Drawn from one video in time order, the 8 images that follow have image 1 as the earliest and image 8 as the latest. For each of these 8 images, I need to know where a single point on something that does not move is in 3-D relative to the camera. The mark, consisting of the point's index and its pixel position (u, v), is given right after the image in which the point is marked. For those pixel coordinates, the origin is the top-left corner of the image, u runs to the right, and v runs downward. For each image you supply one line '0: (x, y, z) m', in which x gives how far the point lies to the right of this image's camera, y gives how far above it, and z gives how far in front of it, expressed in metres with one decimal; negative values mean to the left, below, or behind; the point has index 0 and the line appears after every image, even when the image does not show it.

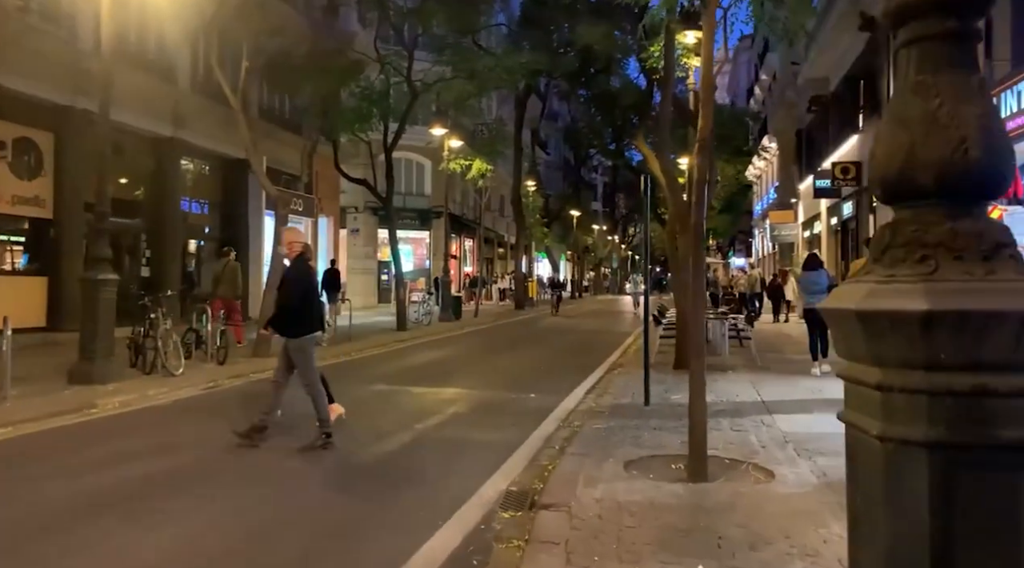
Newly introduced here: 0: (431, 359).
0: (-1.6, -1.5, +16.0) m
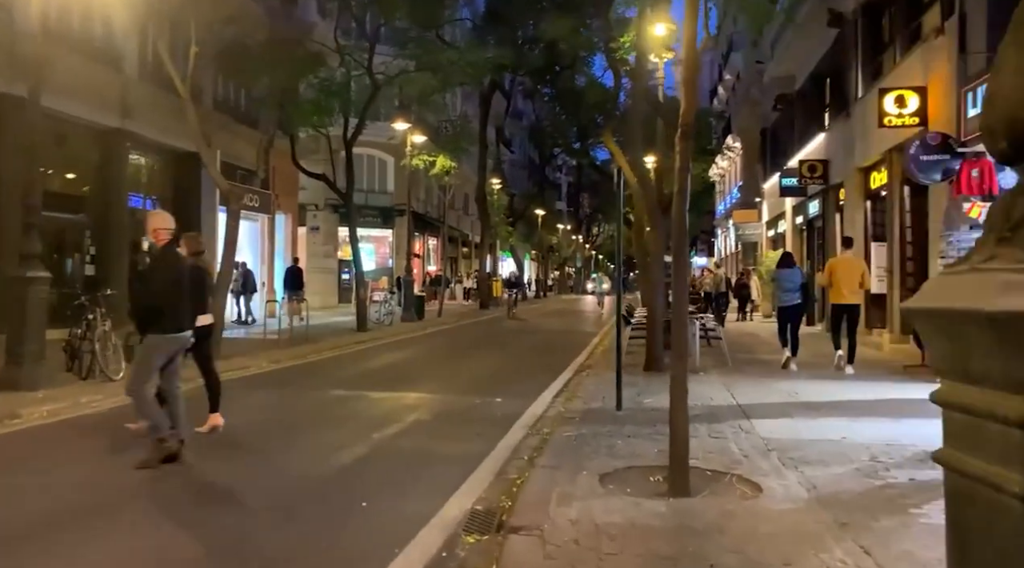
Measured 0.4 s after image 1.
0: (-2.3, -1.5, +15.3) m
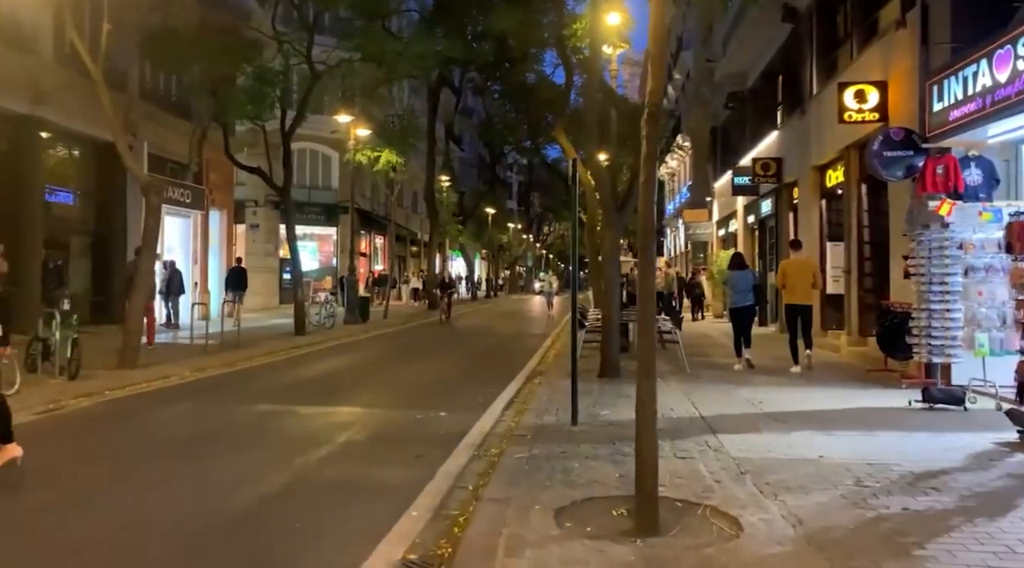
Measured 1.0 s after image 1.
0: (-3.2, -1.5, +14.3) m
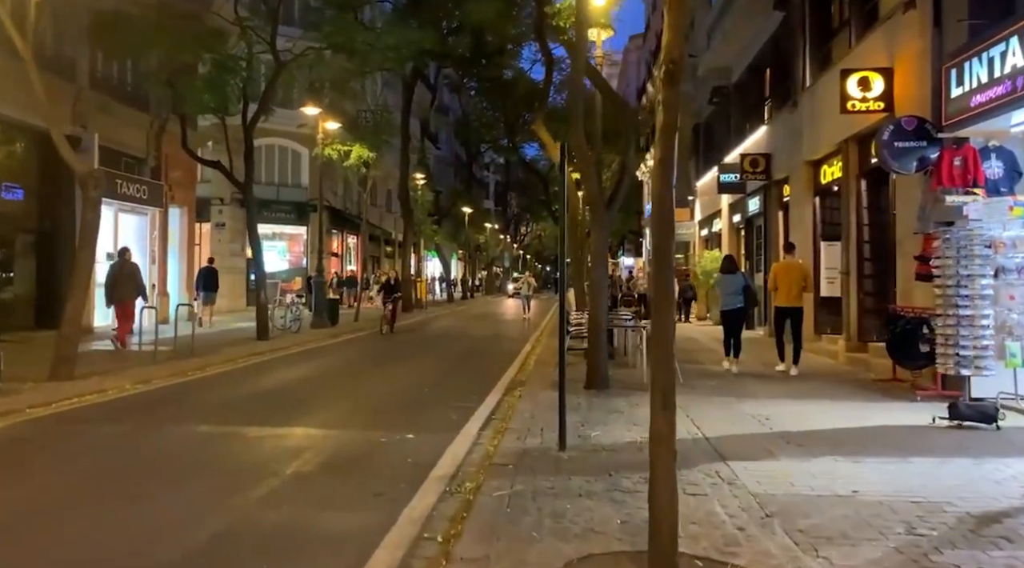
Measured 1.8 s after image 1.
0: (-3.6, -1.5, +13.1) m
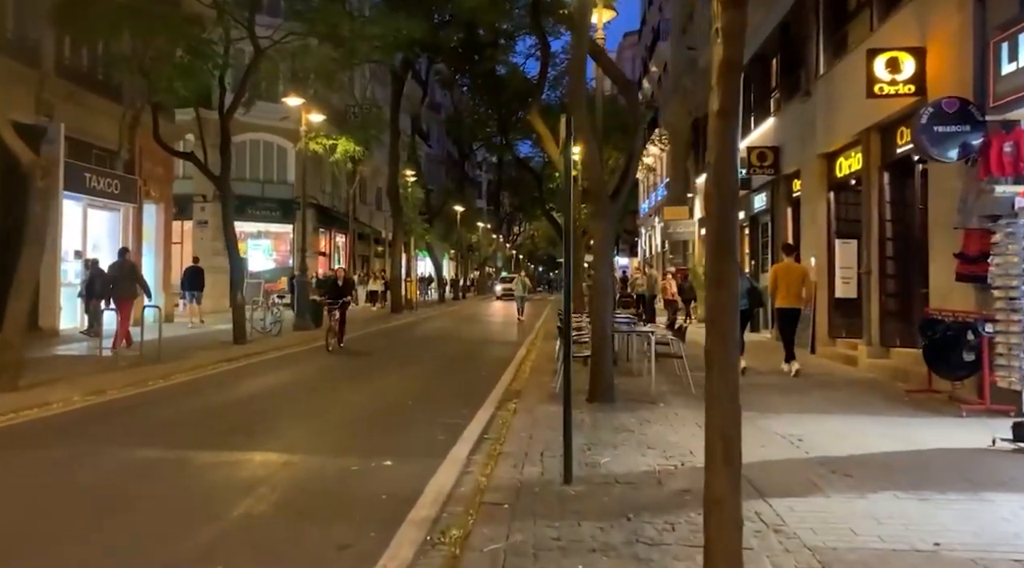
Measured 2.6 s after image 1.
0: (-3.7, -1.5, +11.9) m
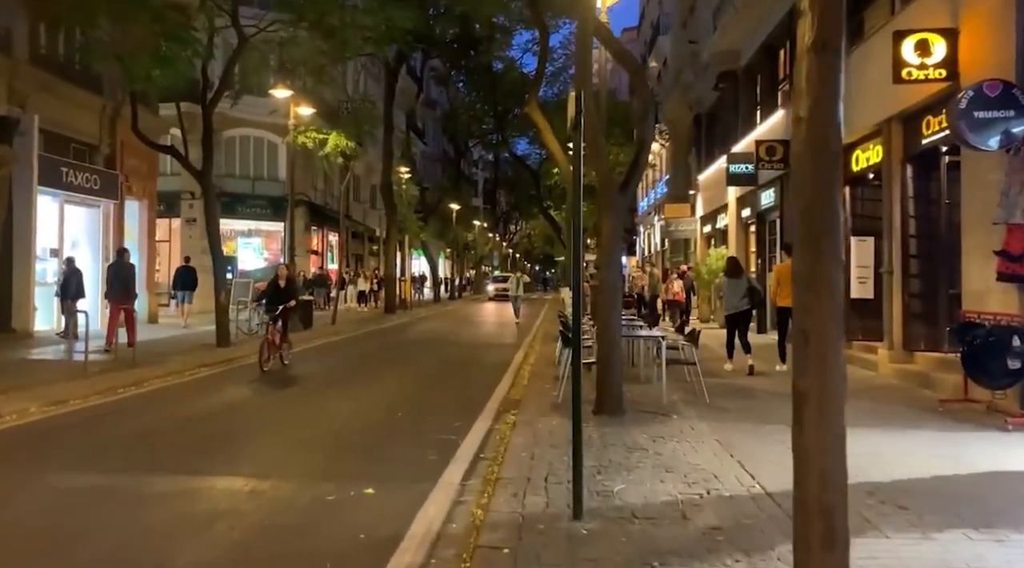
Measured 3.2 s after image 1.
0: (-3.7, -1.6, +11.0) m
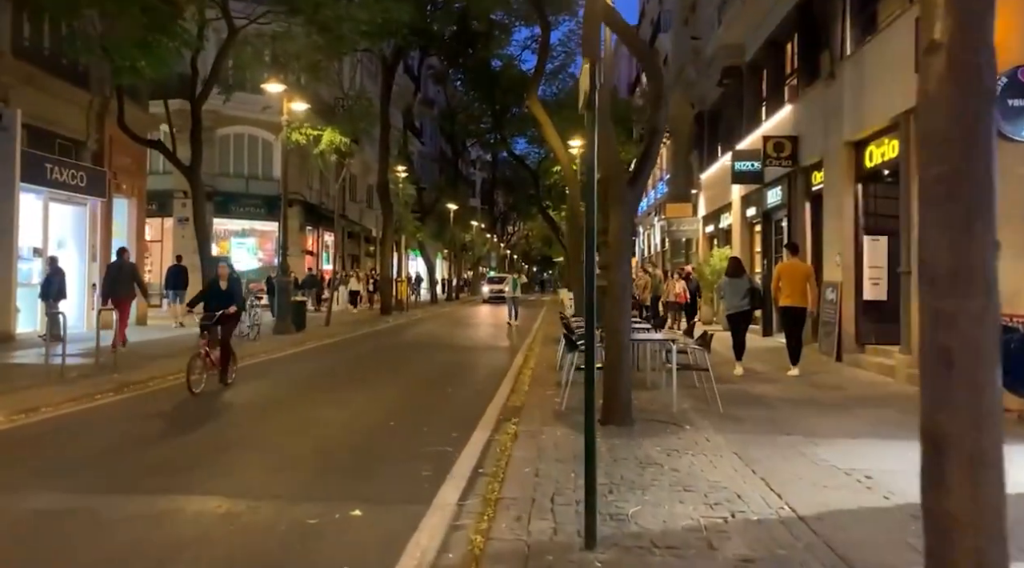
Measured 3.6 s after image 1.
0: (-3.7, -1.6, +10.4) m
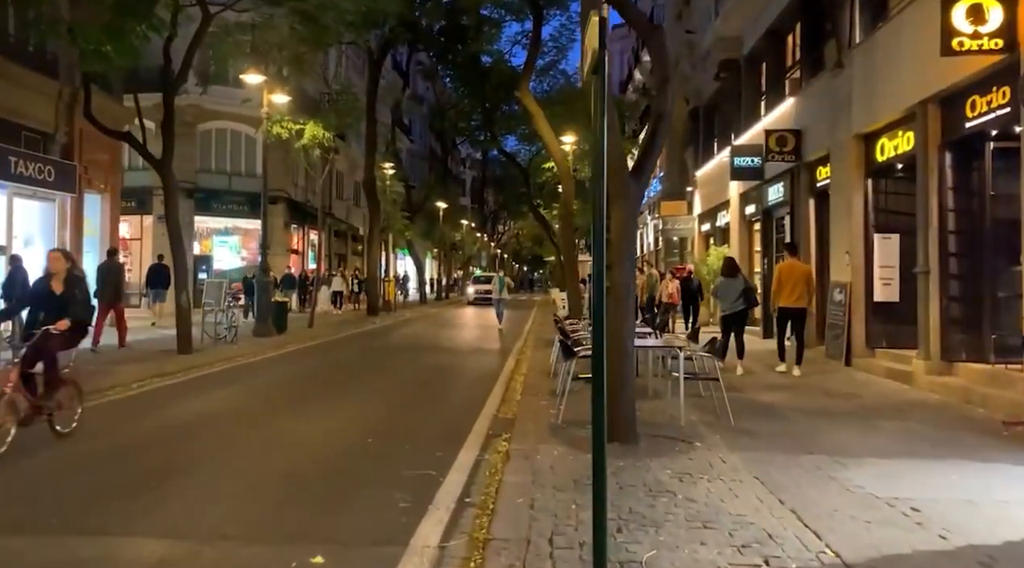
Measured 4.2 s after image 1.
0: (-3.8, -1.6, +9.5) m
